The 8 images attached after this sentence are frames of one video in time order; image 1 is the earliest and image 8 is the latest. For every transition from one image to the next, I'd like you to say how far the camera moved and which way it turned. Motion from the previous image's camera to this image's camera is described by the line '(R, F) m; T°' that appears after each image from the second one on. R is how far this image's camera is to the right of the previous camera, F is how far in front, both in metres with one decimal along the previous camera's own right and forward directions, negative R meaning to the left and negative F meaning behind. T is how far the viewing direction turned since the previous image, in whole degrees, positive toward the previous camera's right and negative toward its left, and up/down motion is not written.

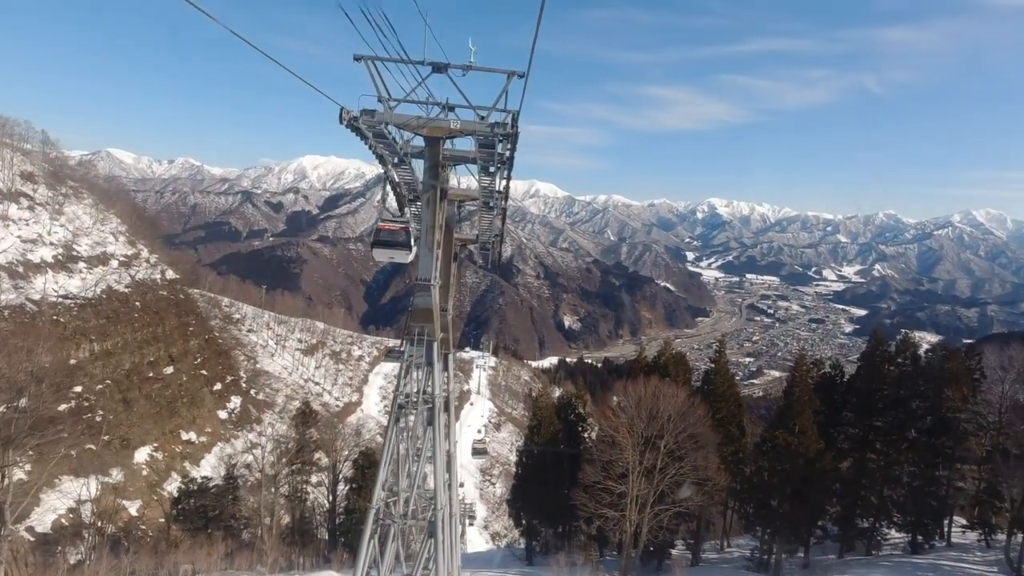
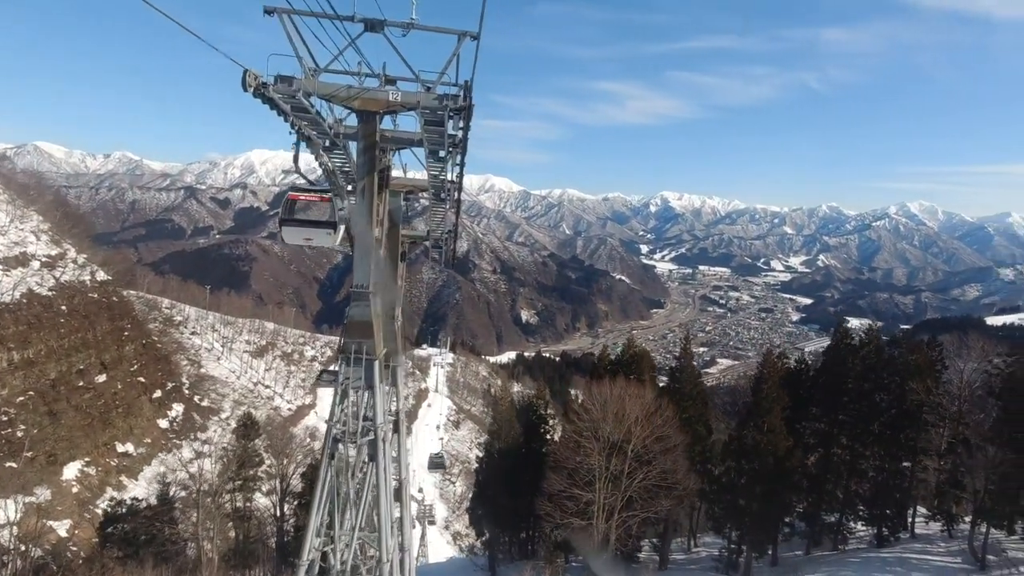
(0.0, +0.7) m; +4°
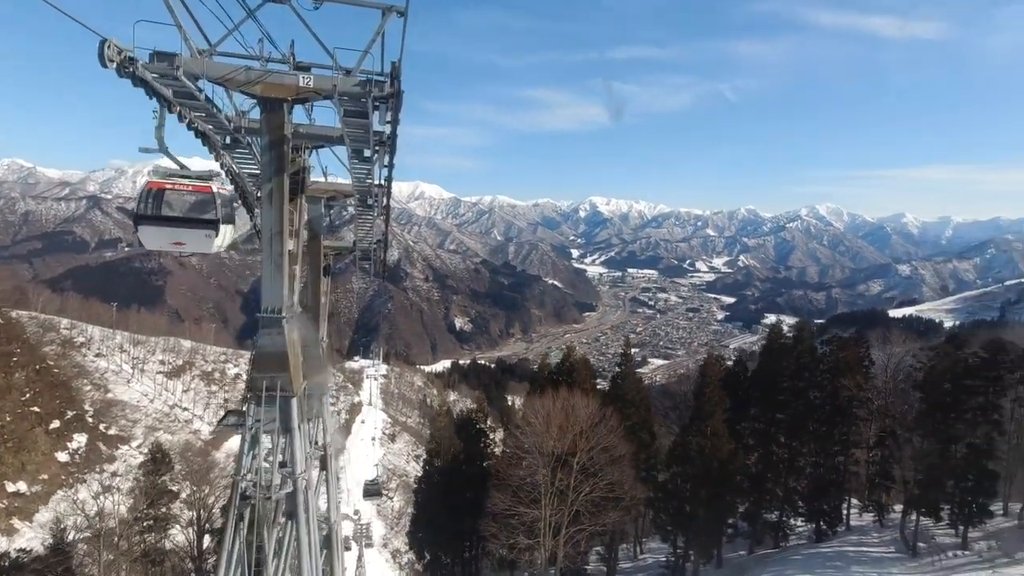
(-0.1, +0.5) m; +6°
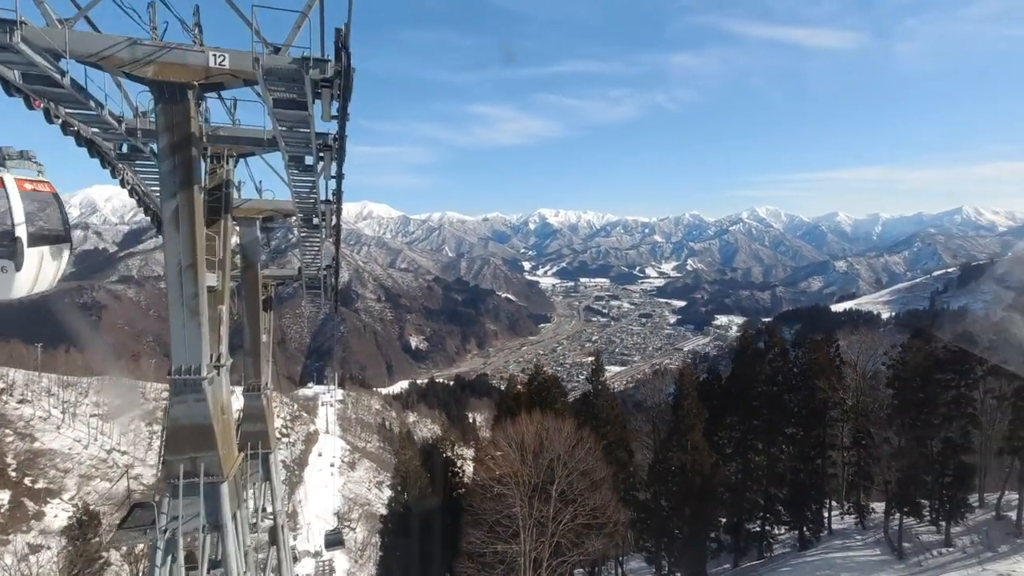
(-0.2, +0.7) m; +5°
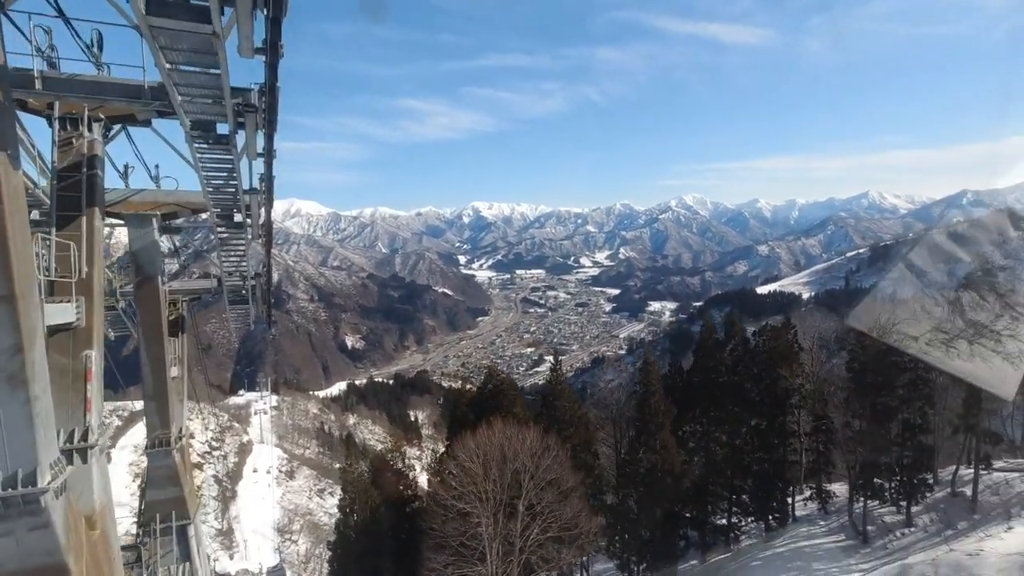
(-0.3, +0.9) m; +6°
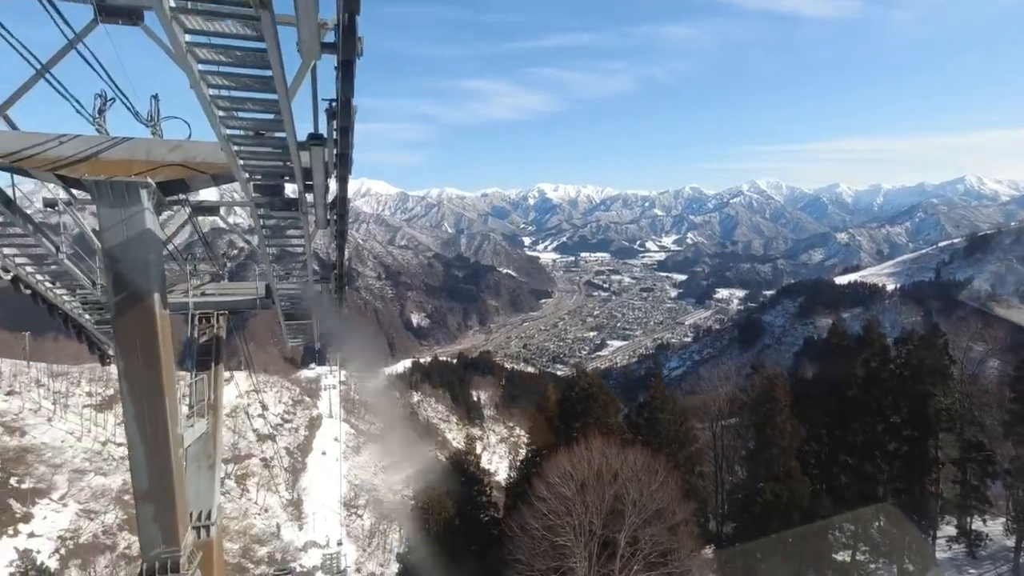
(-0.6, +1.3) m; -6°
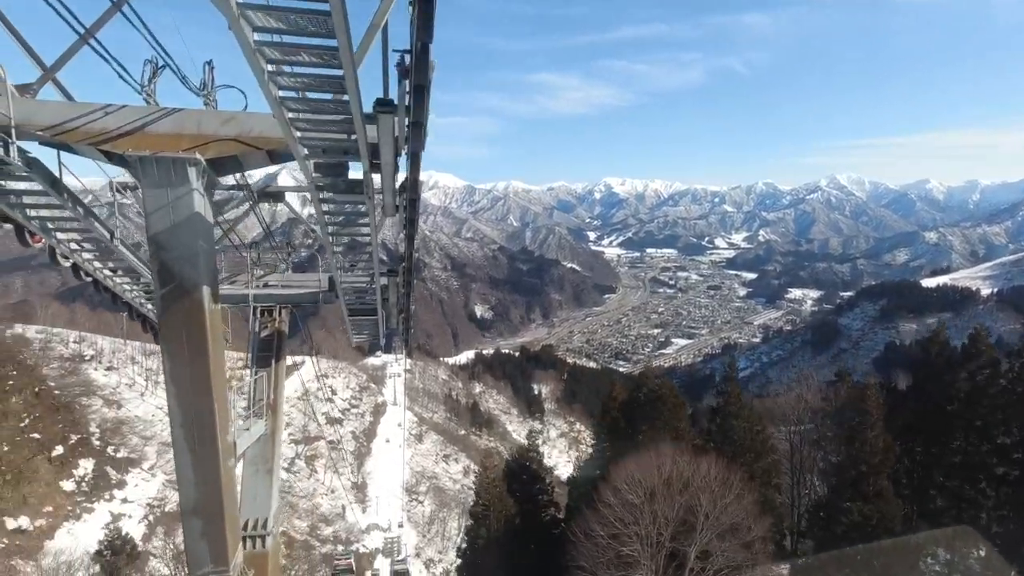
(-0.1, +0.3) m; -6°
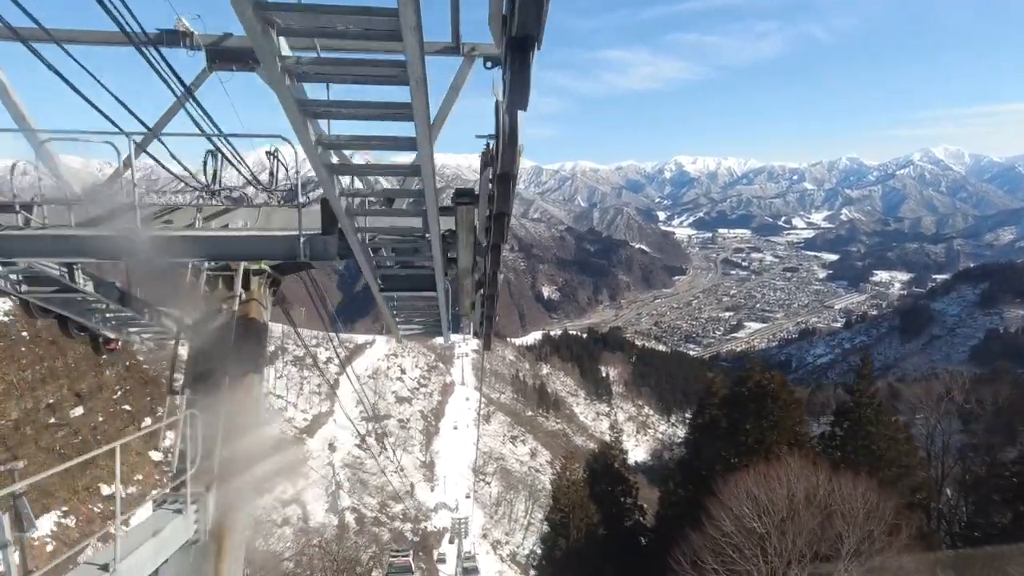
(-0.3, +1.3) m; -6°
